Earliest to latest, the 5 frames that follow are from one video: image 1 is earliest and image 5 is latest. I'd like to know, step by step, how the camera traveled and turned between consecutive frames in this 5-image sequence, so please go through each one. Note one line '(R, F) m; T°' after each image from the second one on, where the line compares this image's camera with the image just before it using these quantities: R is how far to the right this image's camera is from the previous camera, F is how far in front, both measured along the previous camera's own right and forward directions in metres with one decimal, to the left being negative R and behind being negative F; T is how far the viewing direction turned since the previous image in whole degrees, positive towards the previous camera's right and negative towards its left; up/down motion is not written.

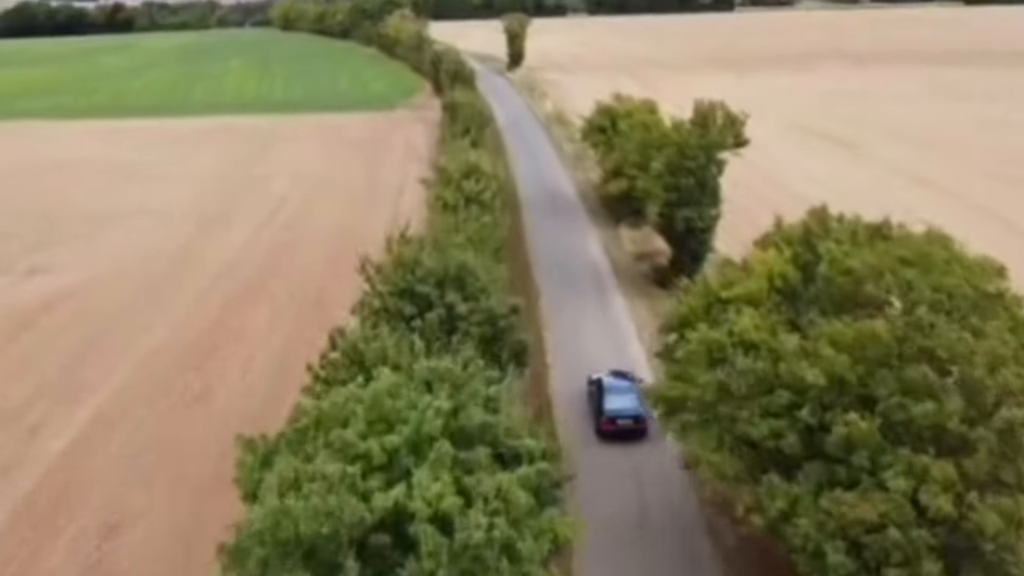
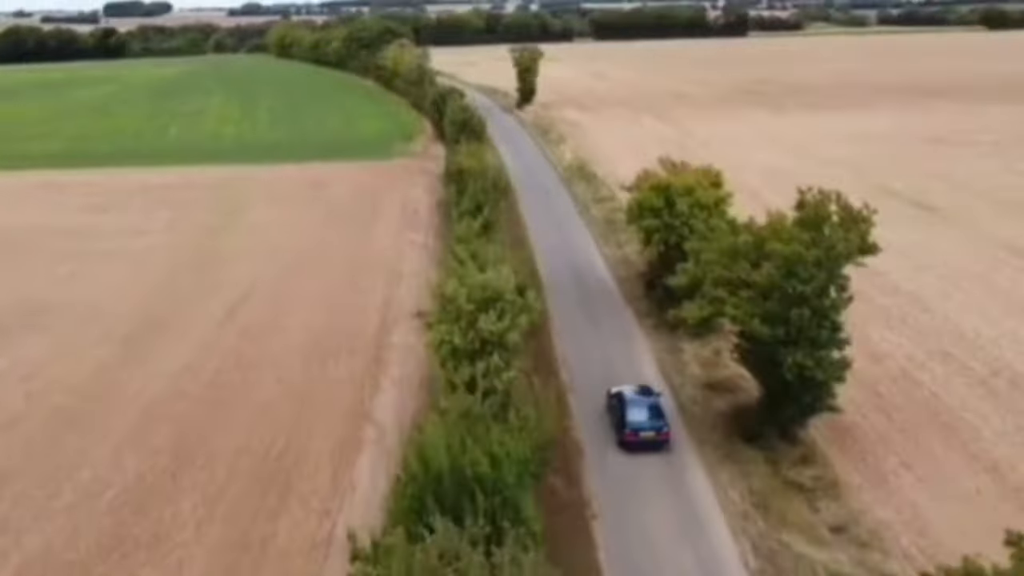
(-0.7, +10.4) m; 0°
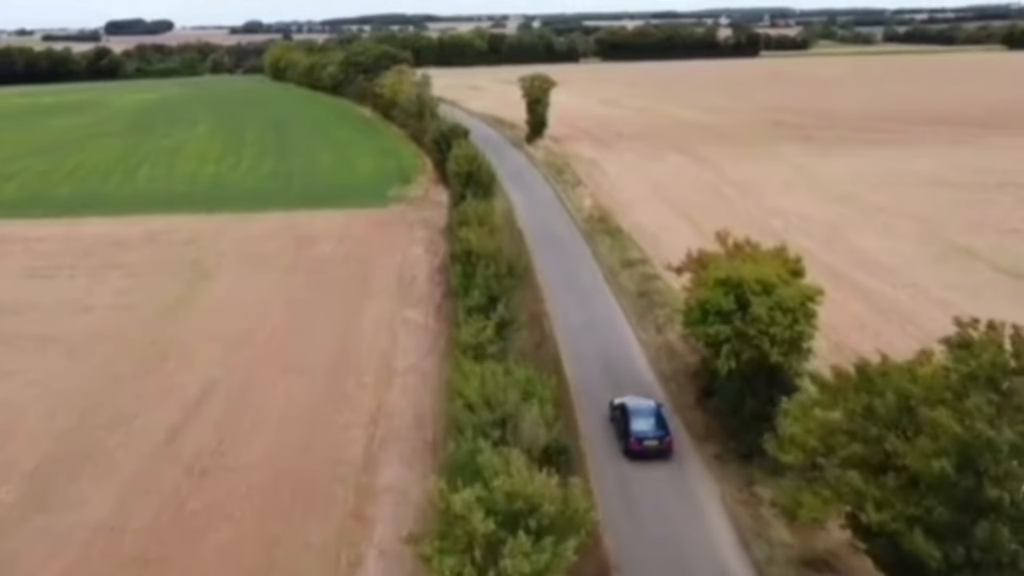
(-0.5, +8.1) m; 0°
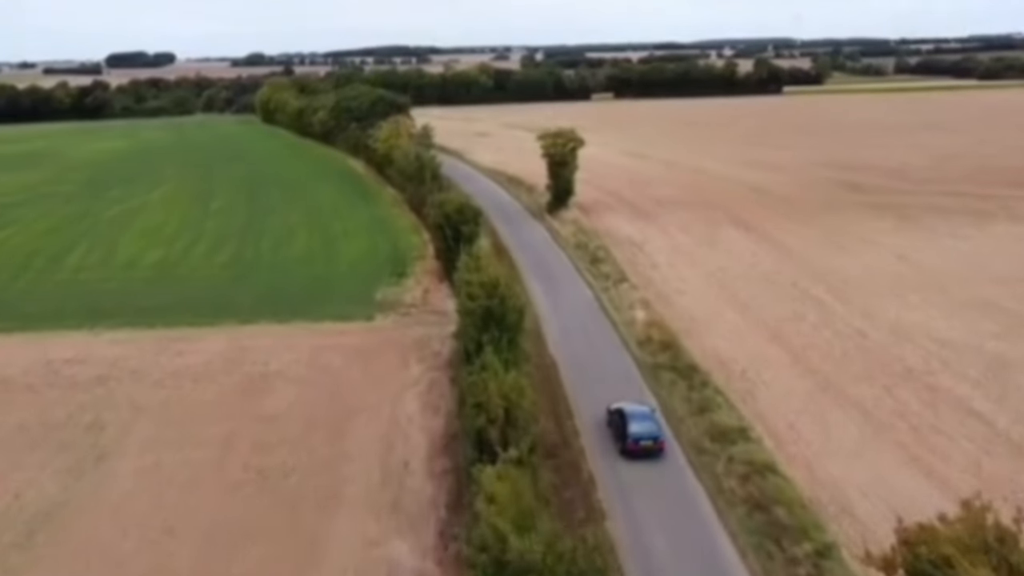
(-1.0, +14.9) m; 0°
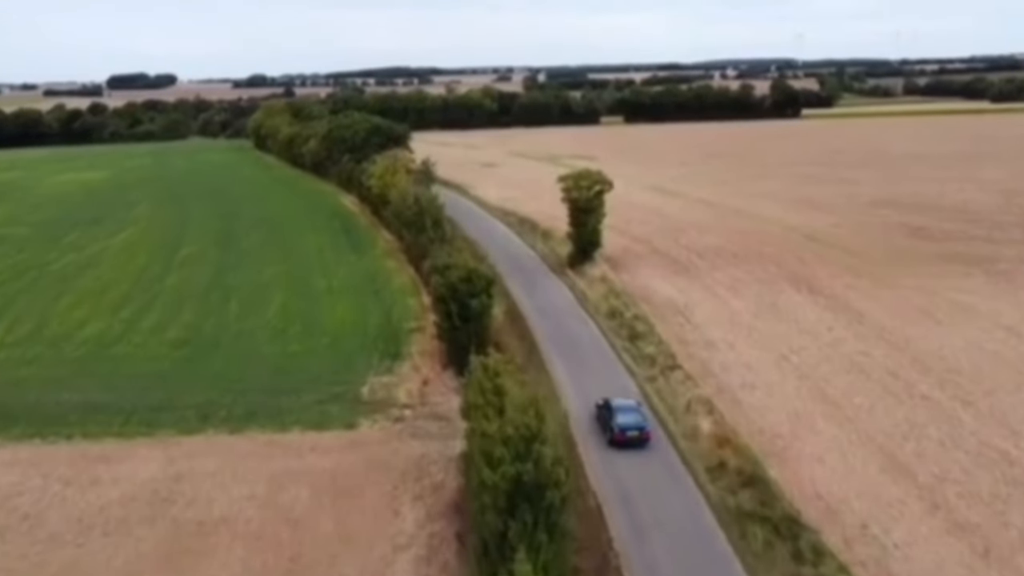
(-0.7, +10.5) m; 0°
